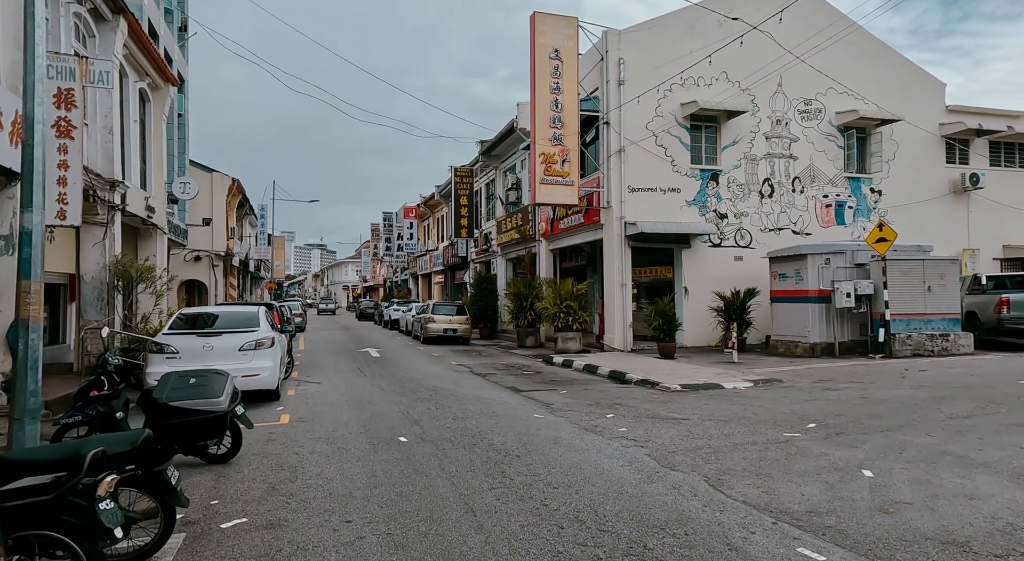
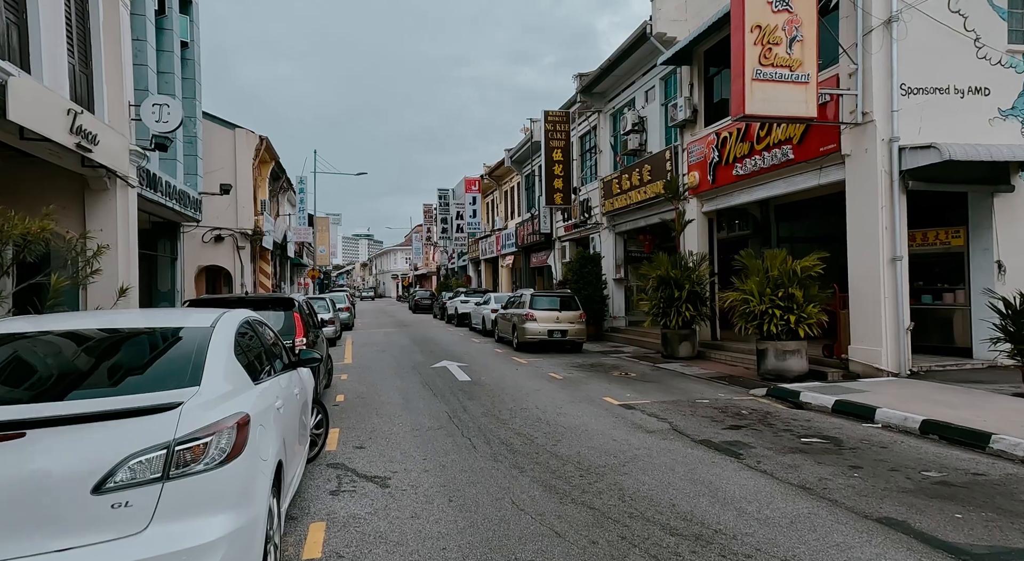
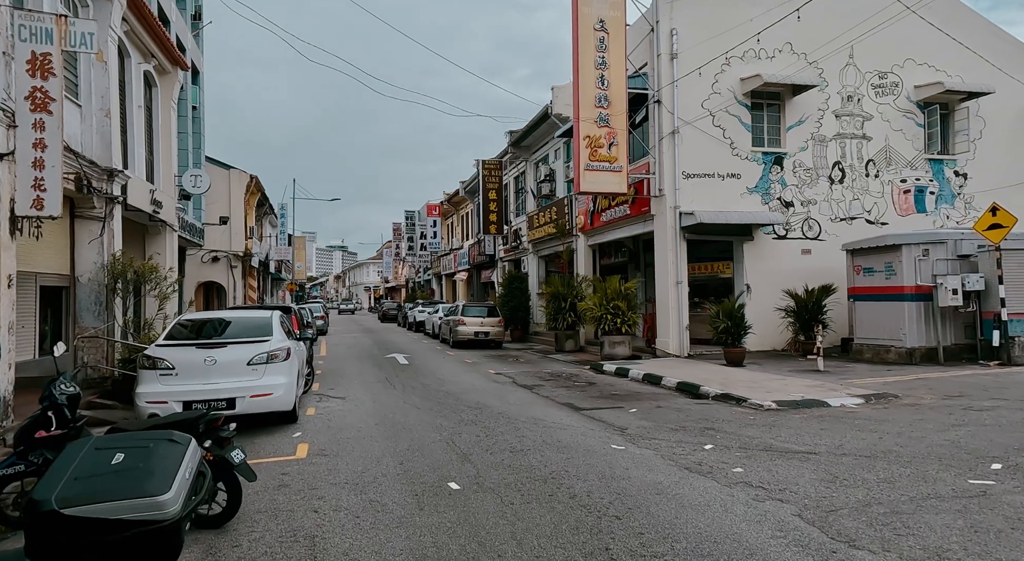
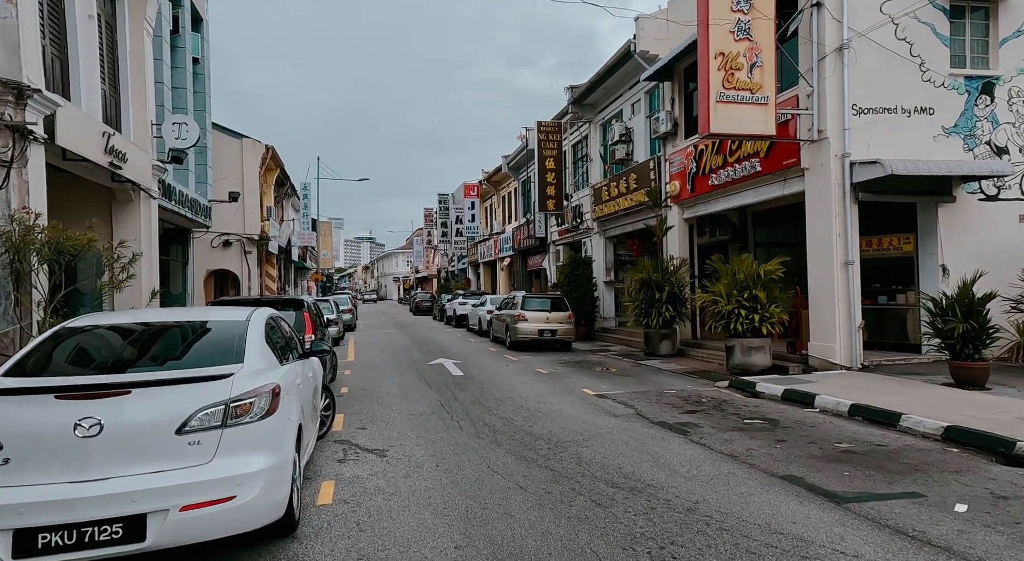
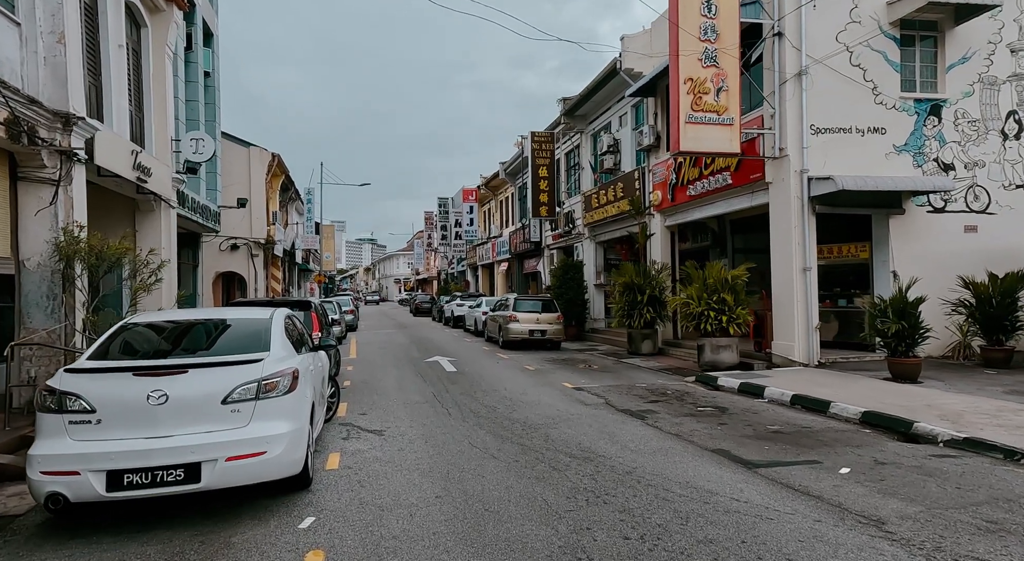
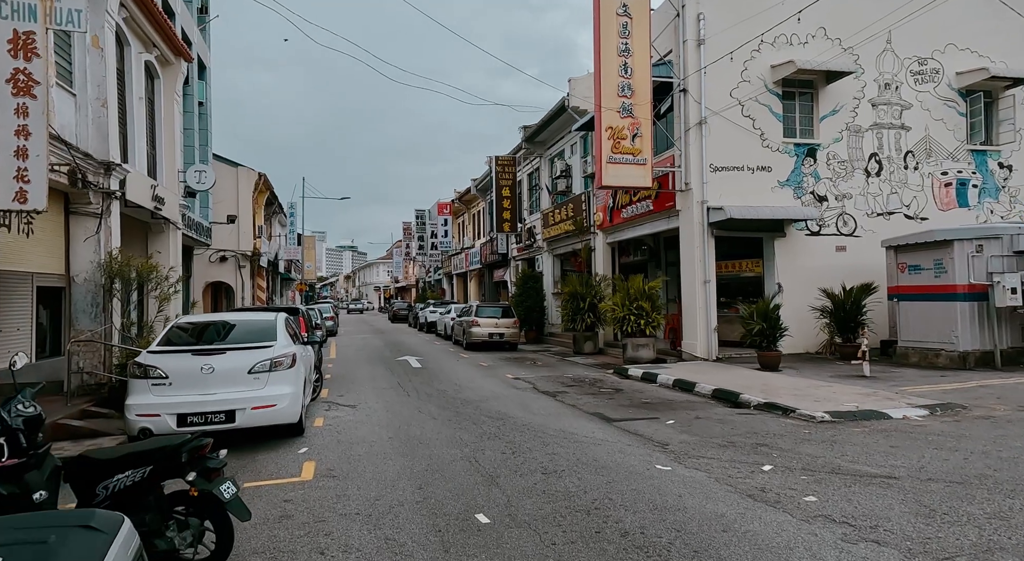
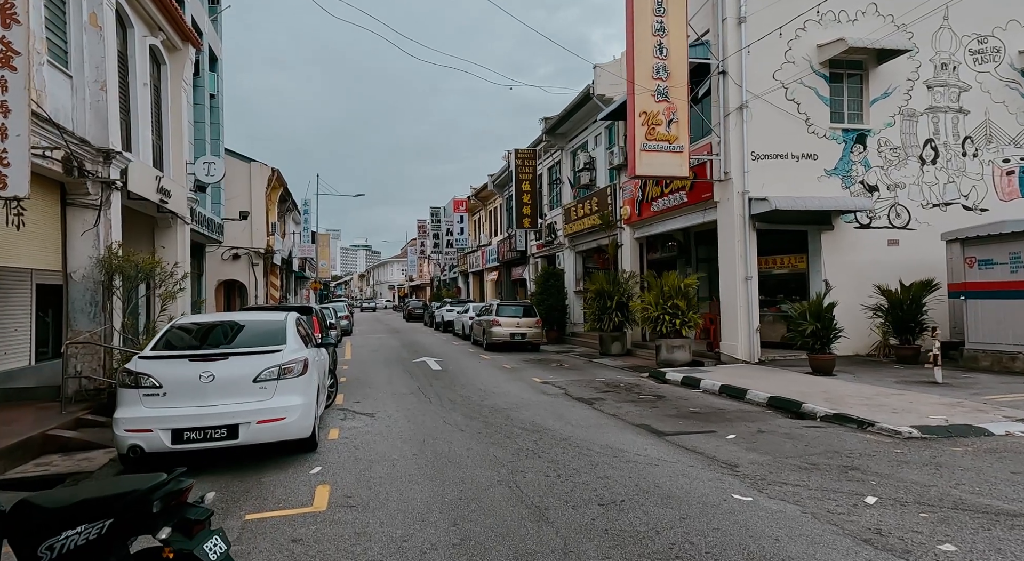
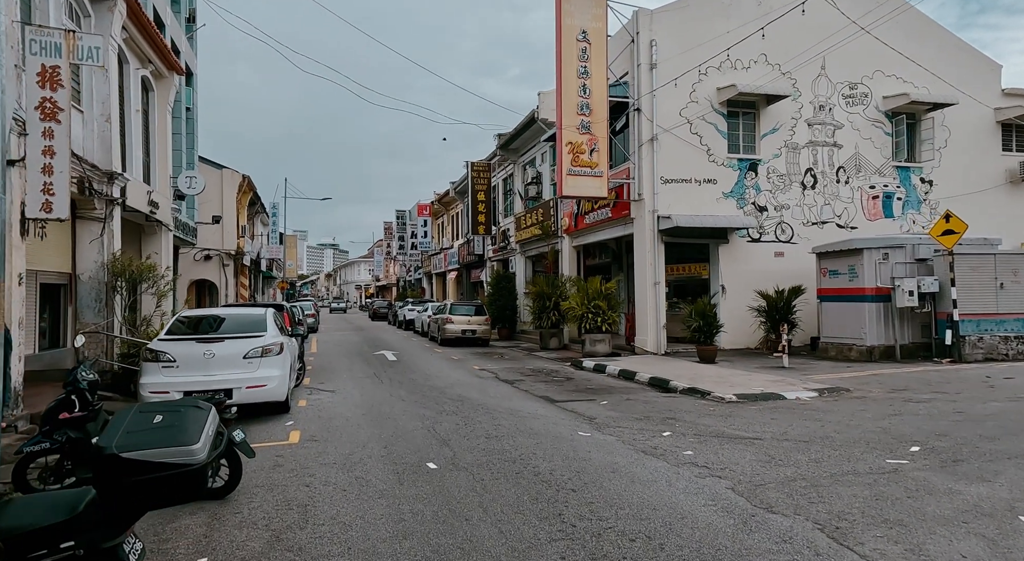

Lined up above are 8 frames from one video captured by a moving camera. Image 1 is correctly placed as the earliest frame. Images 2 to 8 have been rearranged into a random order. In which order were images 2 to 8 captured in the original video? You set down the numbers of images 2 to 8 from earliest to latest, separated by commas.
8, 3, 6, 7, 5, 4, 2
